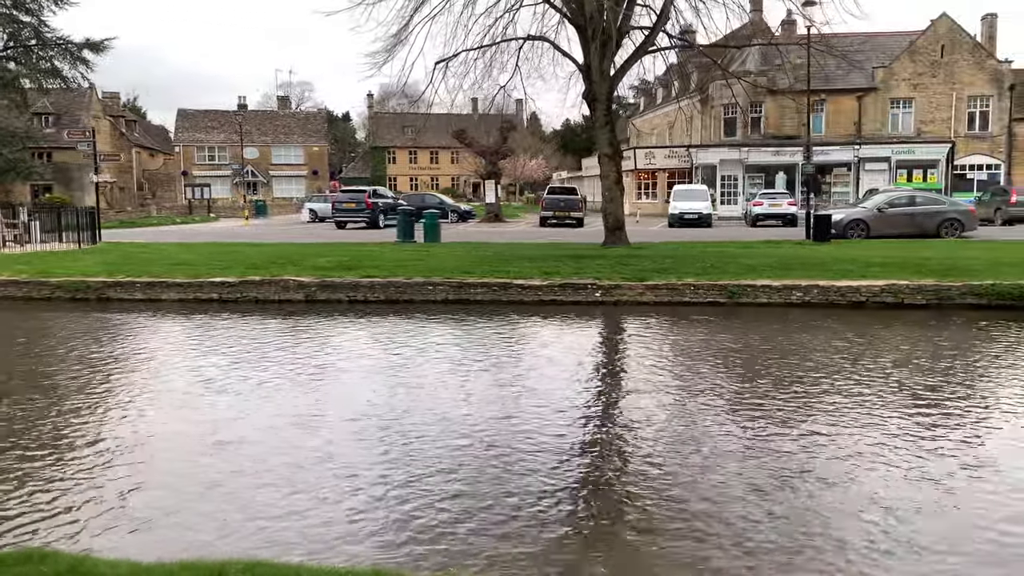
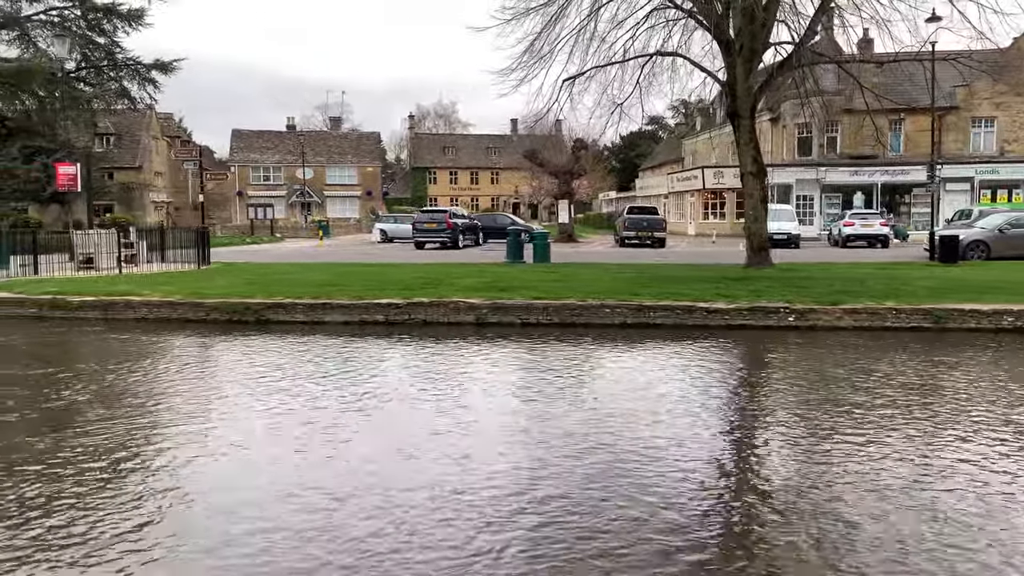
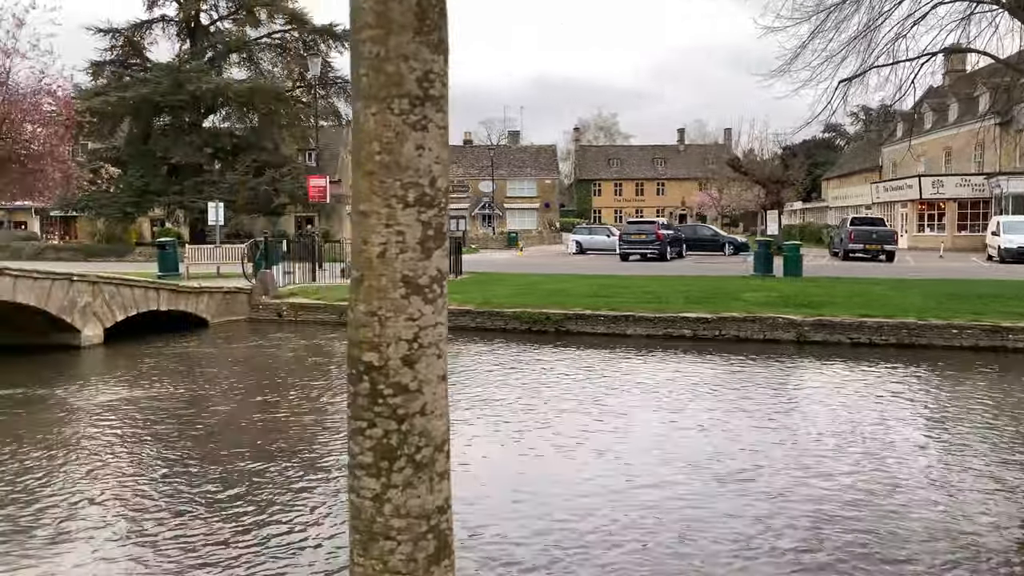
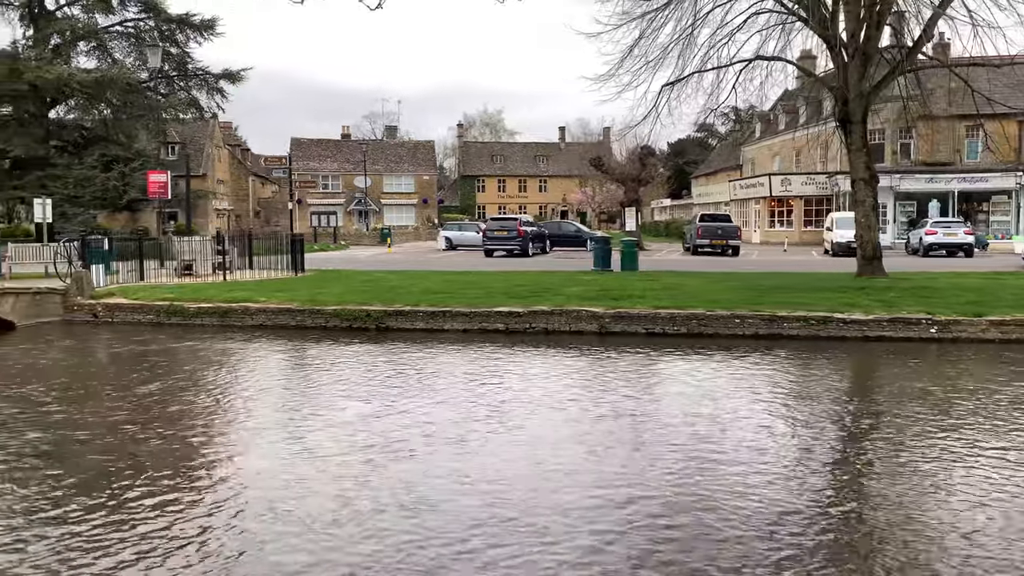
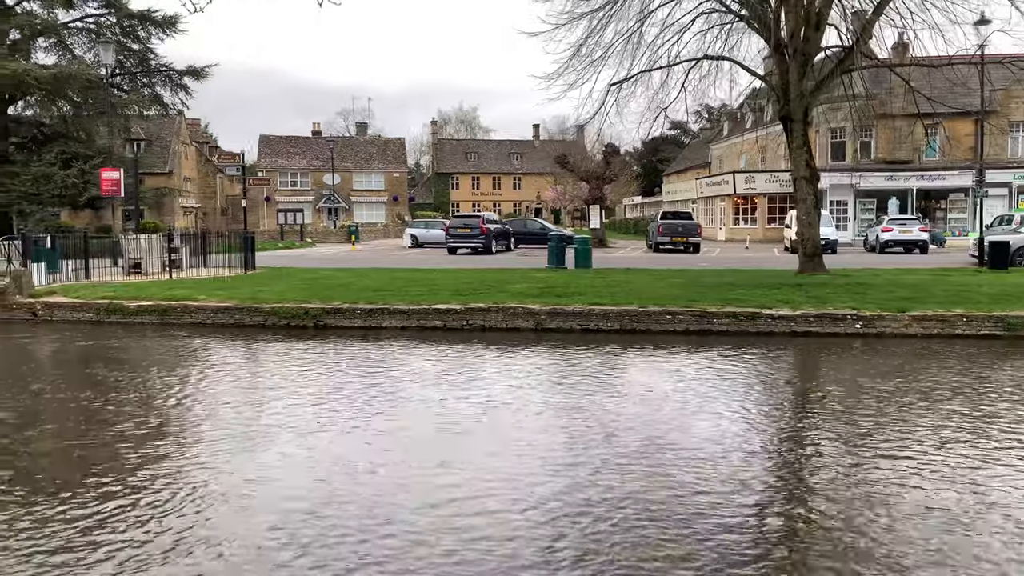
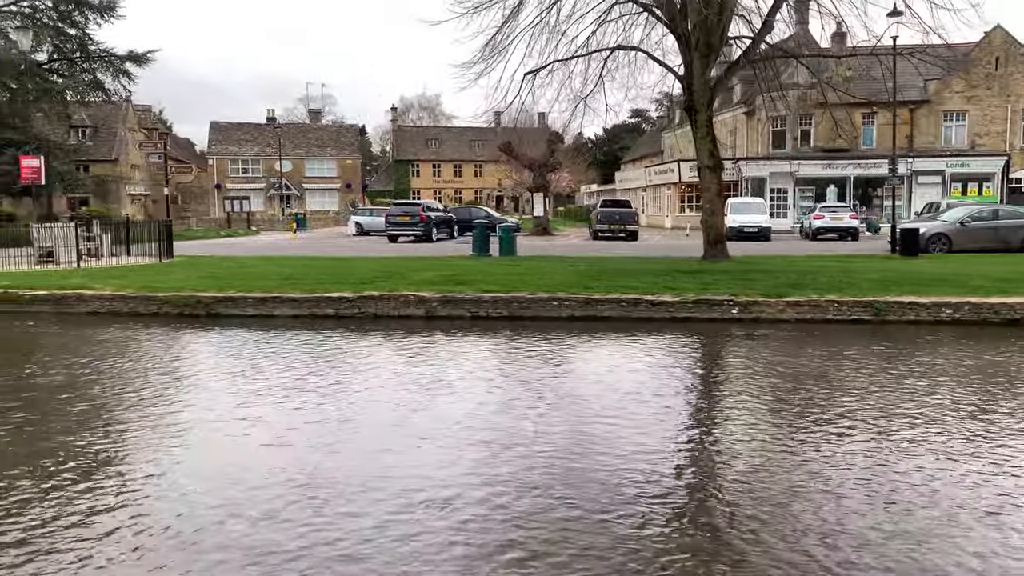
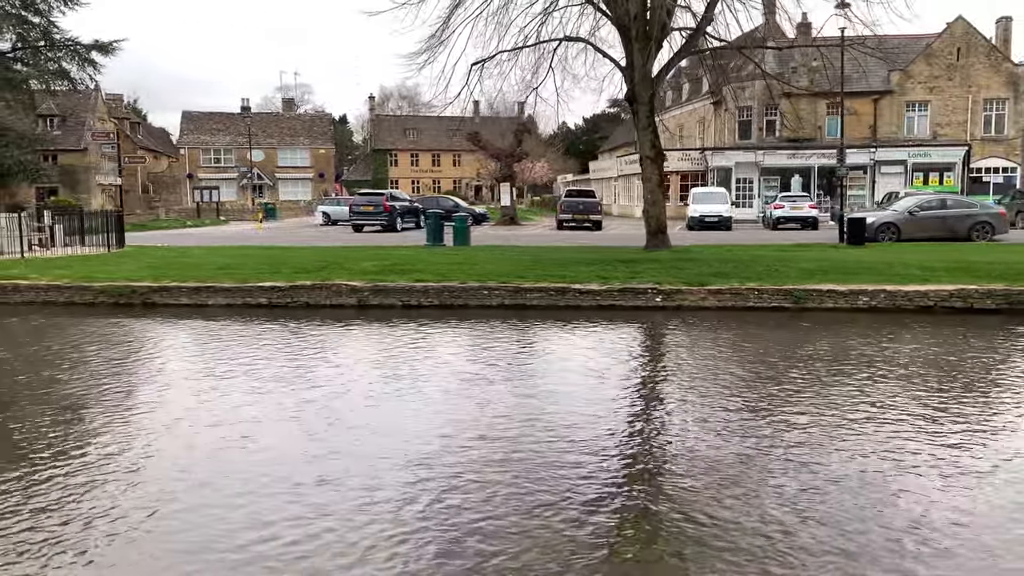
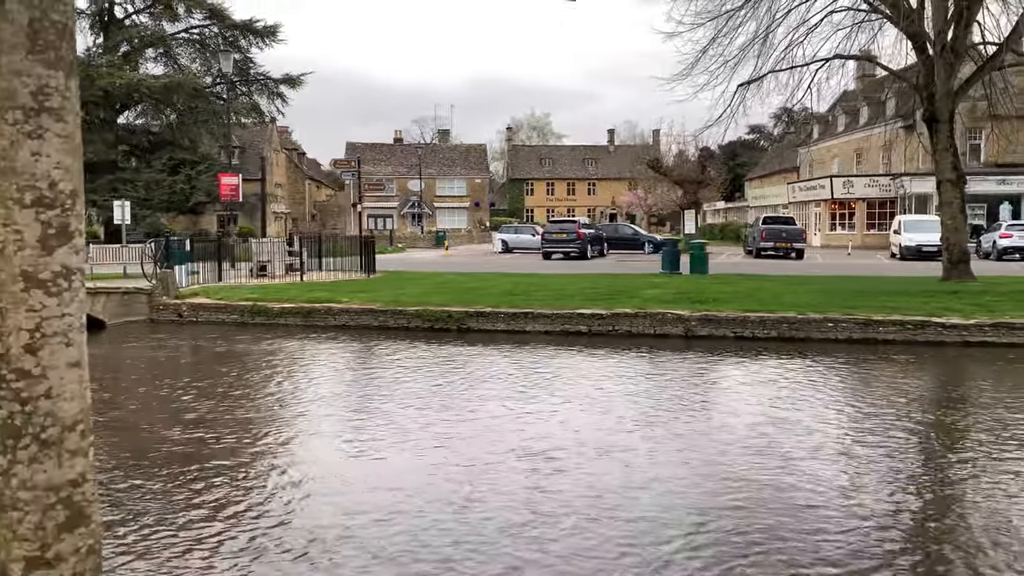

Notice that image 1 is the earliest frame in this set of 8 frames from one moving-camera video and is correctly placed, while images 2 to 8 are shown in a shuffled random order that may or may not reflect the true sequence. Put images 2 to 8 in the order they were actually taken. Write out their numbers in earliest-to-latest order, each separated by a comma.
7, 6, 2, 5, 4, 8, 3
